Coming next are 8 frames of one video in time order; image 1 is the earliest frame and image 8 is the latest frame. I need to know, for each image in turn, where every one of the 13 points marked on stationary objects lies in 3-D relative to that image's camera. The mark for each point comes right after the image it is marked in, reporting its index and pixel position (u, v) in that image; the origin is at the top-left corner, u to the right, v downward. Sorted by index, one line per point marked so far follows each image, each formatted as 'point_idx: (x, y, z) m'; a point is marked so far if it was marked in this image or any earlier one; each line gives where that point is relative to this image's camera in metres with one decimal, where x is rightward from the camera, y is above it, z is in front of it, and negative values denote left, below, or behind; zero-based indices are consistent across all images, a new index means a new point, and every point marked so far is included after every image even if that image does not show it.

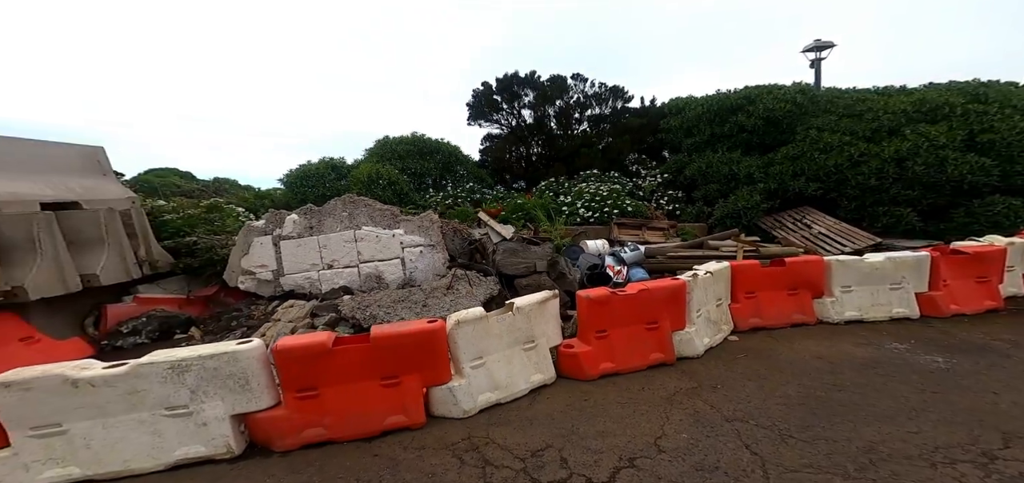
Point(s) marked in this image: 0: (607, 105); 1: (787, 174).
0: (+2.8, +4.2, +11.5) m
1: (+5.9, +1.5, +7.9) m
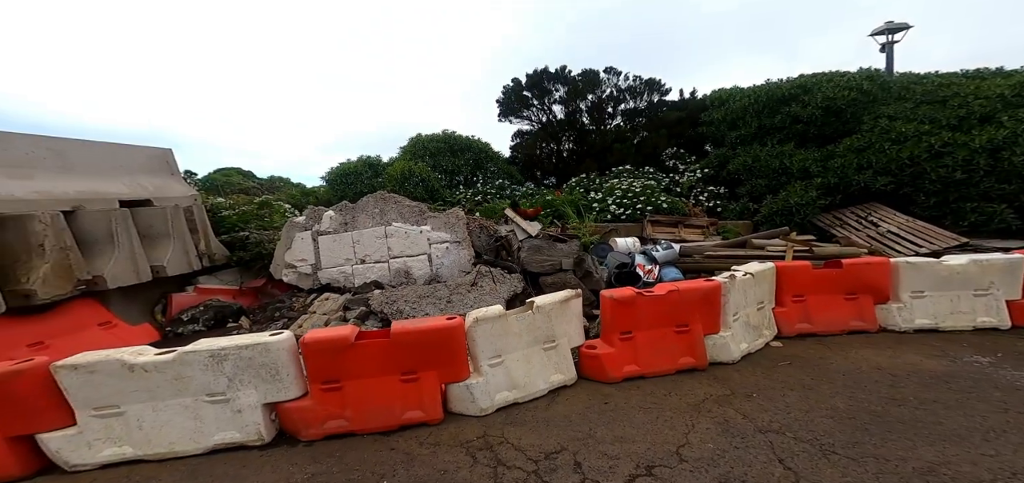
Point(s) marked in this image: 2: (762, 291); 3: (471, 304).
0: (+3.9, +4.2, +11.1) m
1: (+6.6, +1.5, +7.2) m
2: (+2.8, -0.6, +4.1) m
3: (-0.4, -0.7, +4.1) m
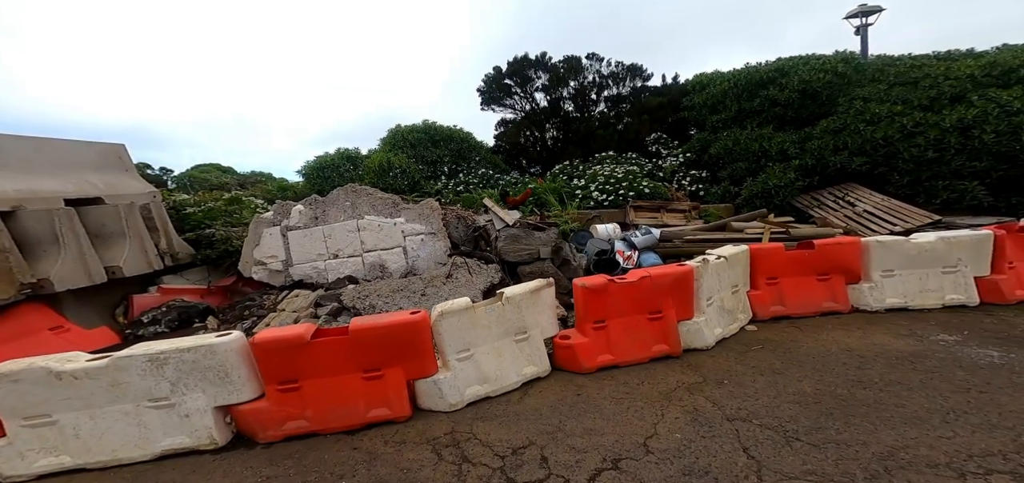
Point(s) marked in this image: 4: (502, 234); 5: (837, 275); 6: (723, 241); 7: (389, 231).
0: (+3.4, +4.6, +11.0) m
1: (+6.2, +1.9, +7.2) m
2: (+2.5, -0.4, +4.1) m
3: (-0.7, -0.6, +4.0) m
4: (-0.2, +0.1, +4.9) m
5: (+3.9, -0.4, +4.5) m
6: (+3.3, 0.0, +5.8) m
7: (-1.5, +0.1, +4.6) m
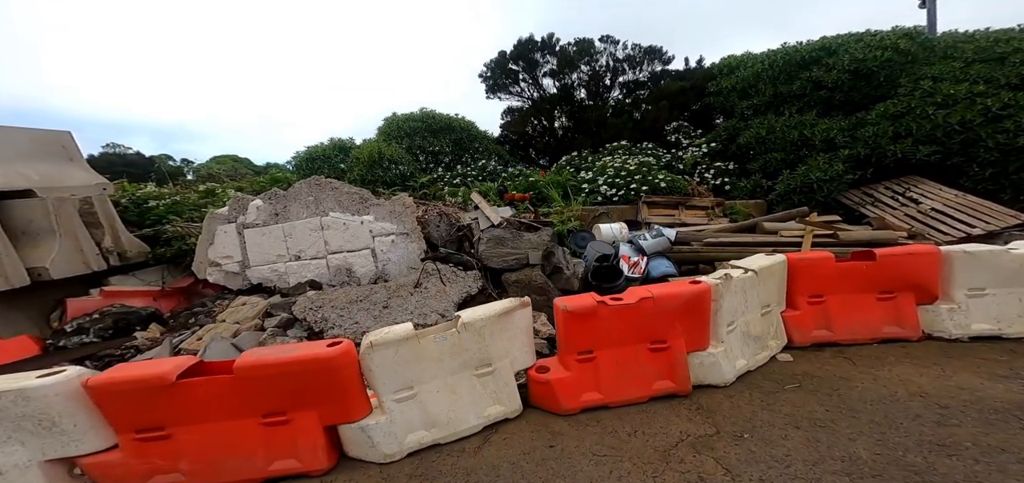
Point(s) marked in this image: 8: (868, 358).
0: (+3.6, +4.6, +10.0) m
1: (+6.2, +1.8, +6.2) m
2: (+2.3, -0.5, +3.3) m
3: (-0.9, -0.6, +3.4) m
4: (-0.3, 0.0, +4.2) m
5: (+3.7, -0.5, +3.6) m
6: (+3.2, -0.1, +5.0) m
7: (-1.7, +0.1, +4.0) m
8: (+3.1, -1.0, +3.3) m
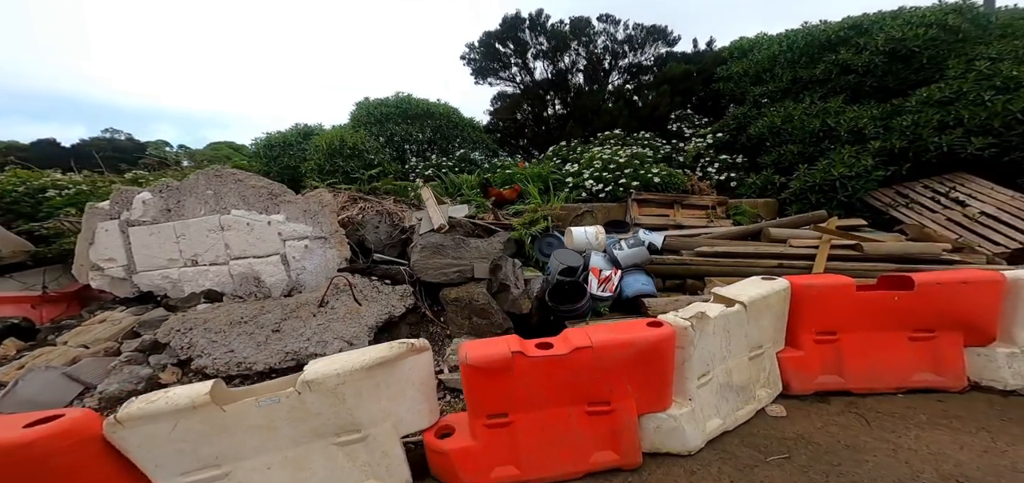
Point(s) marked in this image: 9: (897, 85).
0: (+3.4, +4.6, +9.0) m
1: (+5.7, +1.6, +5.2) m
2: (+1.7, -0.6, +2.5) m
3: (-1.5, -0.7, +2.7) m
4: (-0.9, 0.0, +3.5) m
5: (+3.1, -0.6, +2.7) m
6: (+2.7, -0.2, +4.1) m
7: (-2.2, +0.1, +3.3) m
8: (+2.5, -1.2, +2.5) m
9: (+6.3, +2.6, +6.1) m
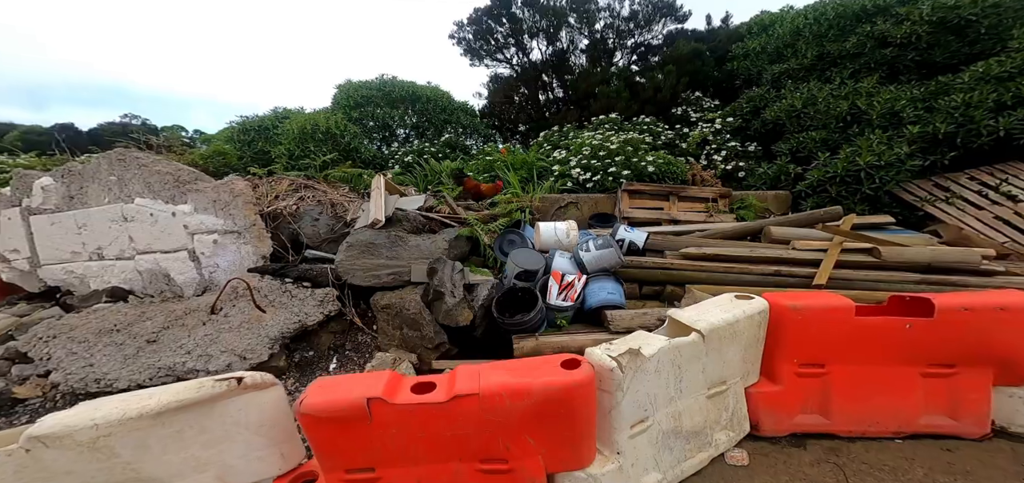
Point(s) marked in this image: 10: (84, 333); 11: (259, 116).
0: (+3.3, +4.7, +8.2) m
1: (+5.3, +1.6, +4.3) m
2: (+1.2, -0.6, +2.0) m
3: (-2.0, -0.7, +2.3) m
4: (-1.4, 0.0, +3.0) m
5: (+2.5, -0.7, +2.1) m
6: (+2.2, -0.2, +3.5) m
7: (-2.7, +0.1, +2.9) m
8: (+2.0, -1.2, +1.9) m
9: (+6.0, +2.6, +5.2) m
10: (-2.7, -0.6, +2.4) m
11: (-4.7, +2.4, +6.9) m
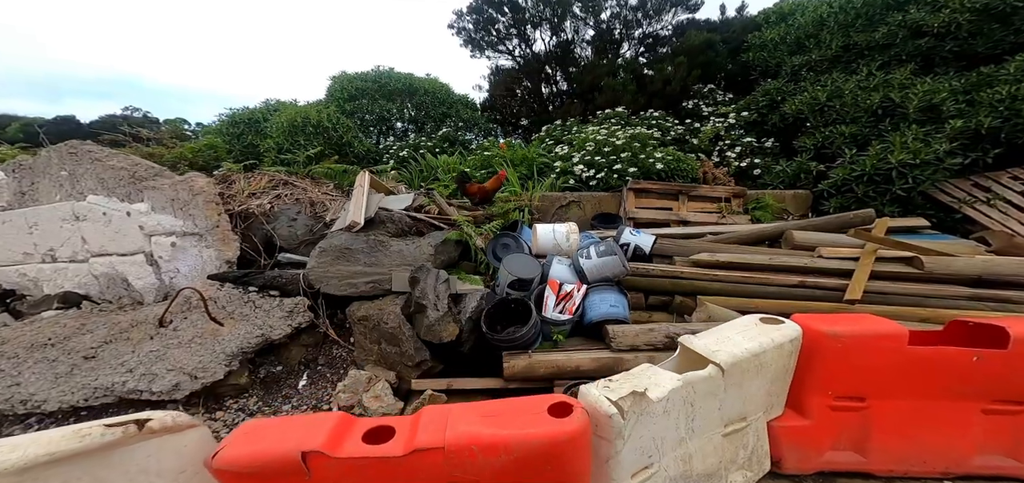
0: (+3.3, +4.7, +7.8) m
1: (+5.3, +1.5, +3.9) m
2: (+1.1, -0.7, +1.6) m
3: (-2.1, -0.7, +2.0) m
4: (-1.4, 0.0, +2.8) m
5: (+2.5, -0.8, +1.8) m
6: (+2.1, -0.2, +3.1) m
7: (-2.8, +0.1, +2.7) m
8: (+1.9, -1.3, +1.6) m
9: (+6.0, +2.5, +4.8) m
10: (-2.8, -0.6, +2.1) m
11: (-4.7, +2.4, +6.6) m
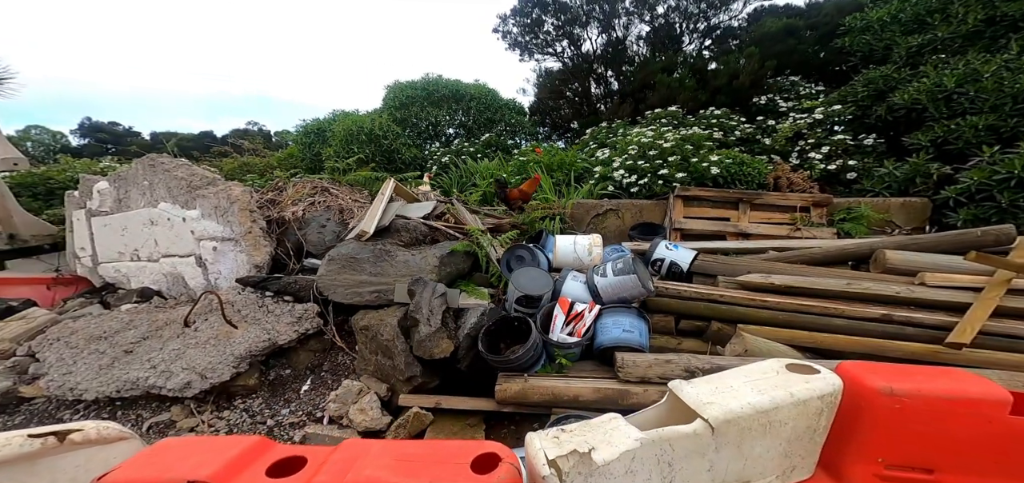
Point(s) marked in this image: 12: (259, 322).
0: (+4.4, +4.5, +6.9) m
1: (+5.5, +1.3, +2.7) m
2: (+0.8, -0.8, +1.3) m
3: (-2.2, -0.7, +2.3) m
4: (-1.4, -0.1, +2.8) m
5: (+2.2, -0.9, +1.1) m
6: (+2.2, -0.4, +2.5) m
7: (-2.7, +0.1, +3.0) m
8: (+1.6, -1.4, +1.0) m
9: (+6.4, +2.2, +3.4) m
10: (-2.9, -0.6, +2.5) m
11: (-3.8, +2.4, +7.3) m
12: (-1.8, -0.6, +2.6) m
